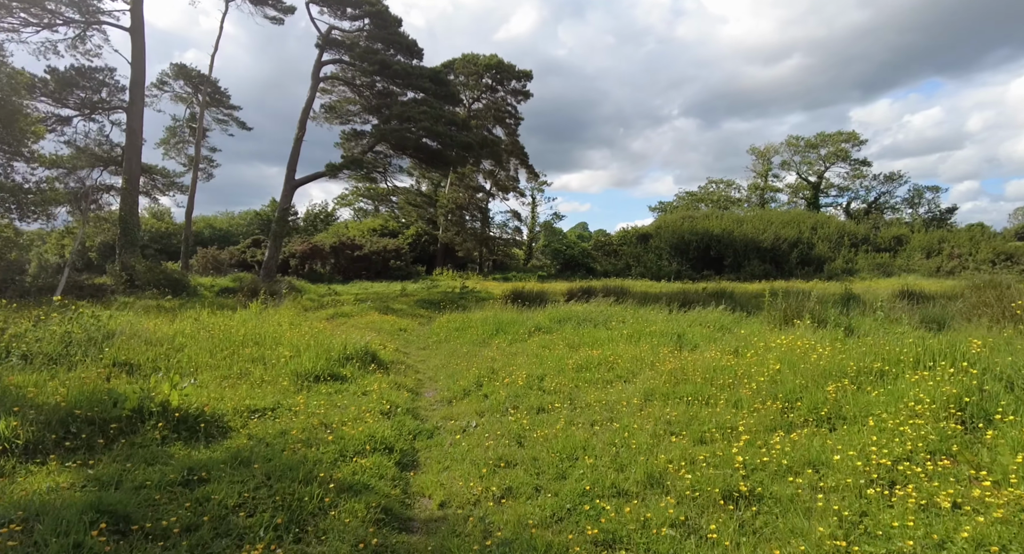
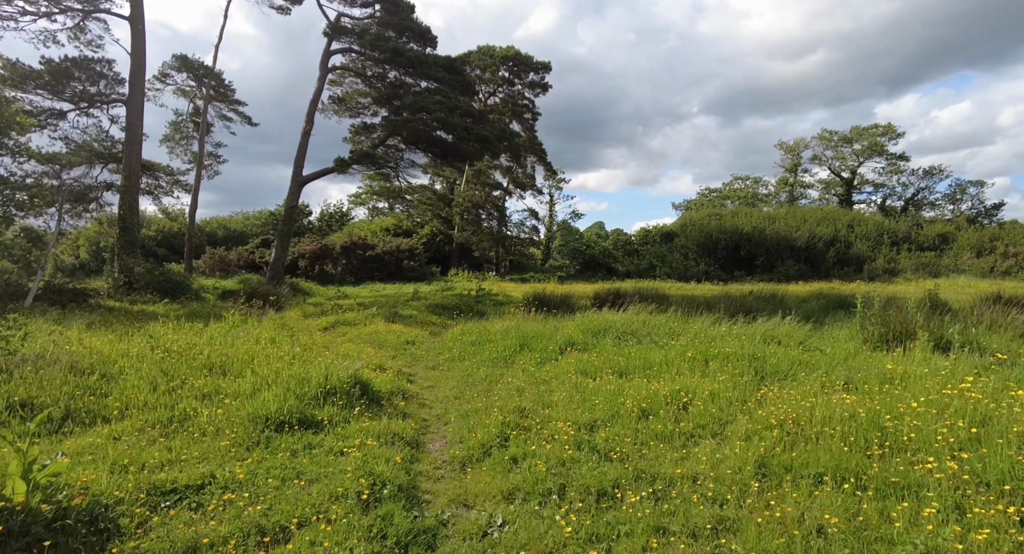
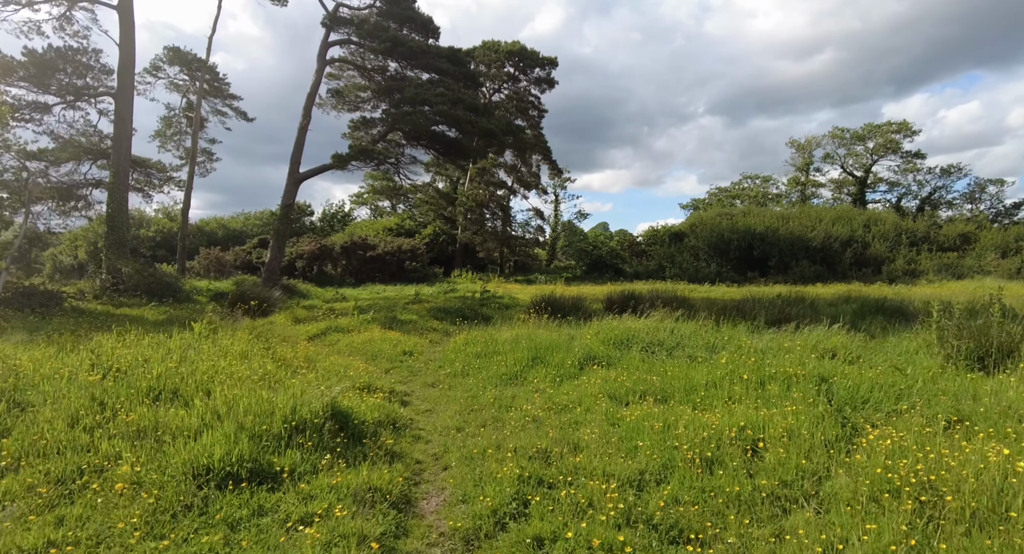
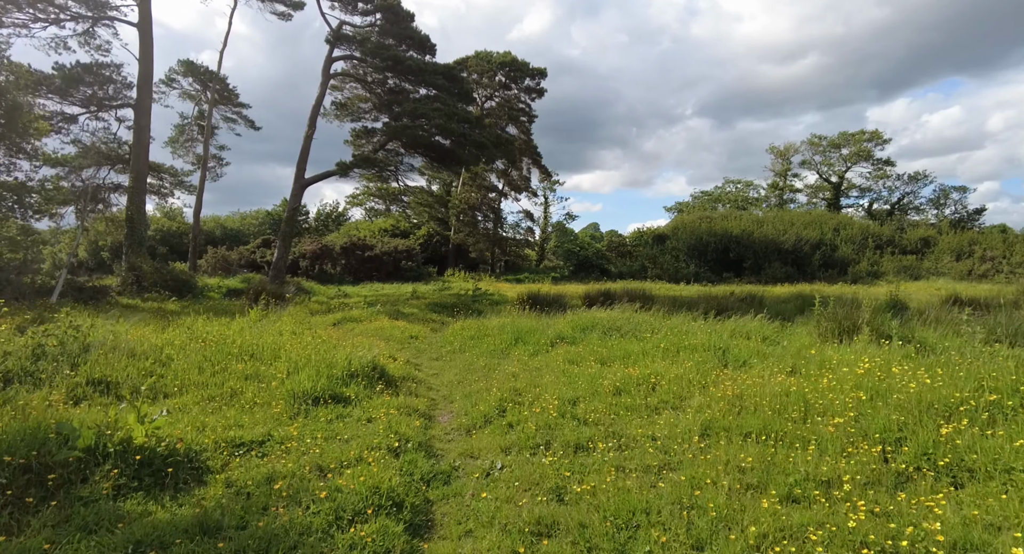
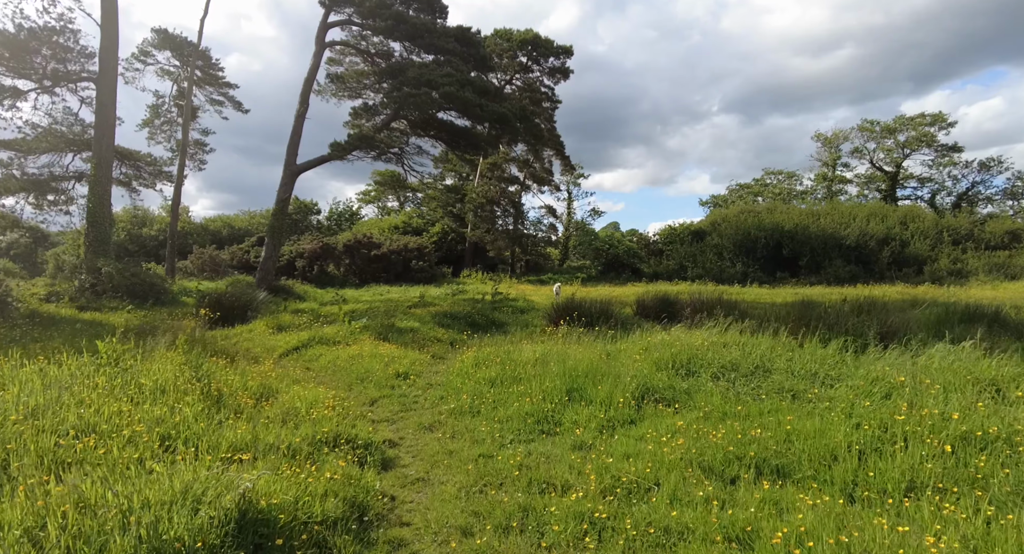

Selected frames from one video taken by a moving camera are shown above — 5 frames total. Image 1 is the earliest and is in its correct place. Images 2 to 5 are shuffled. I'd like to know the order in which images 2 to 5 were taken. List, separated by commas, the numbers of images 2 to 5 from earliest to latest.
4, 2, 3, 5
